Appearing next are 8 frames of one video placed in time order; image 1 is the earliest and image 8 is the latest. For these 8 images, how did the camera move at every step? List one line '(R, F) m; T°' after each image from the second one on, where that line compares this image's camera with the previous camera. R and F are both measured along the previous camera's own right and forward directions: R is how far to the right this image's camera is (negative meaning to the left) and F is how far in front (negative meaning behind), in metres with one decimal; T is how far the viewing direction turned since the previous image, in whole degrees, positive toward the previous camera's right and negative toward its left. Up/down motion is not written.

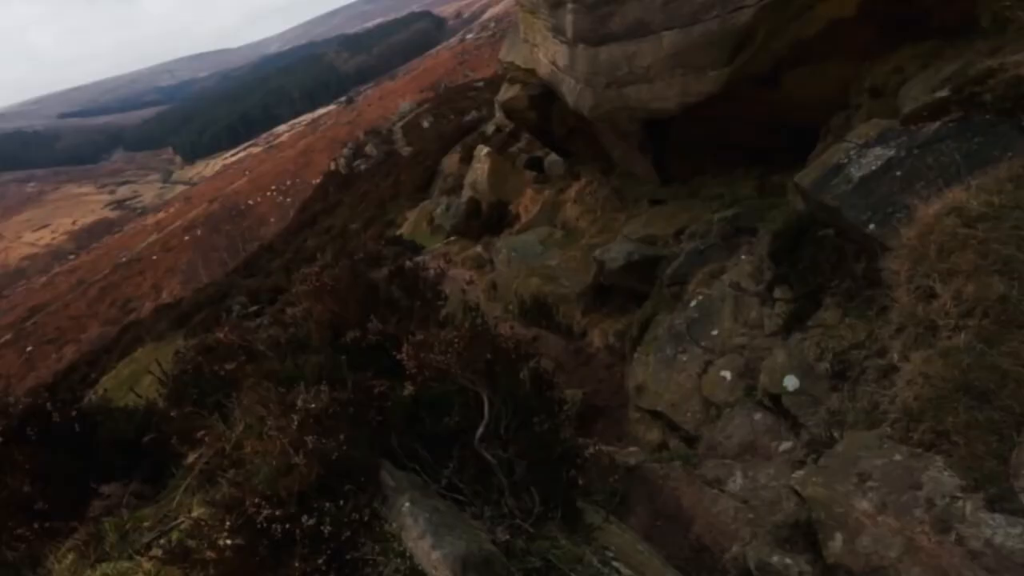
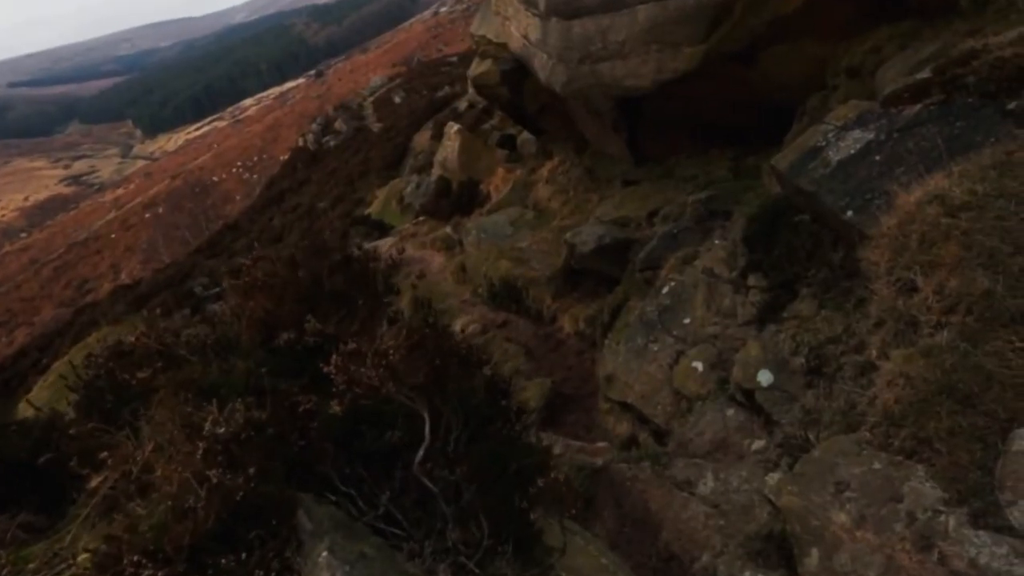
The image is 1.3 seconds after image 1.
(+0.1, +0.4) m; +3°
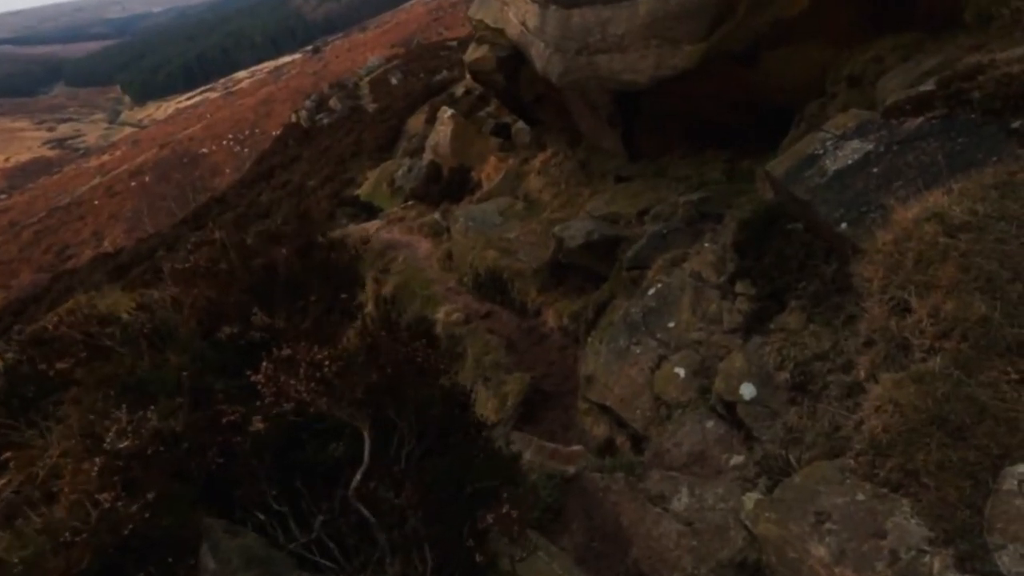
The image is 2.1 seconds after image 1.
(+0.1, +0.3) m; +1°
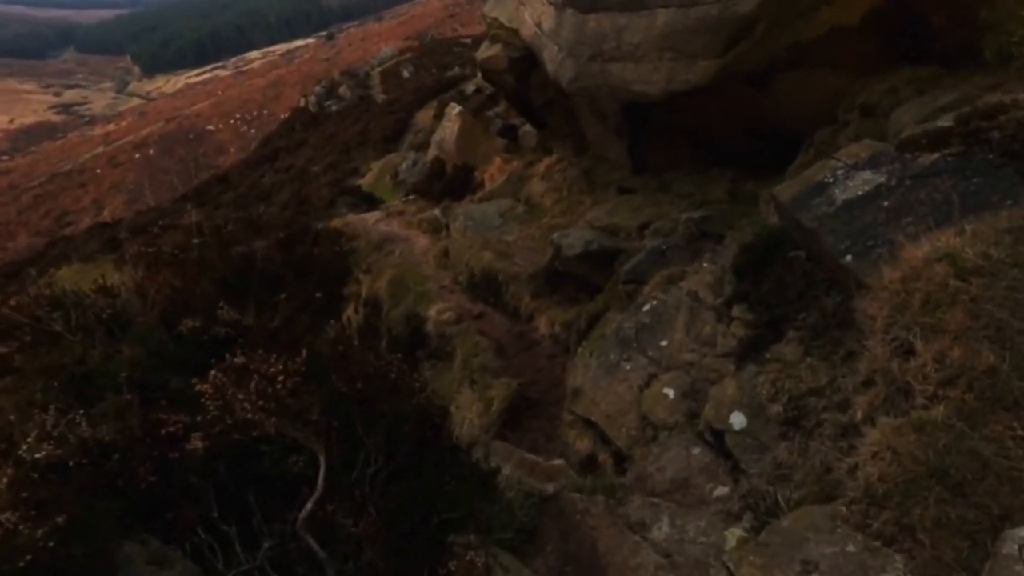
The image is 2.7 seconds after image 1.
(0.0, +0.2) m; 0°
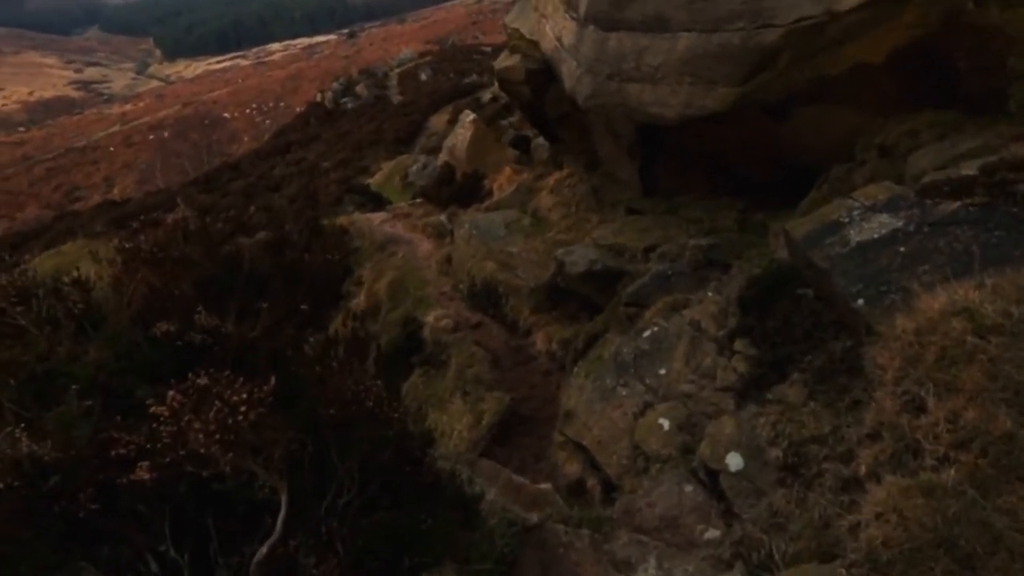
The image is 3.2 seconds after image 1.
(0.0, +0.2) m; 0°
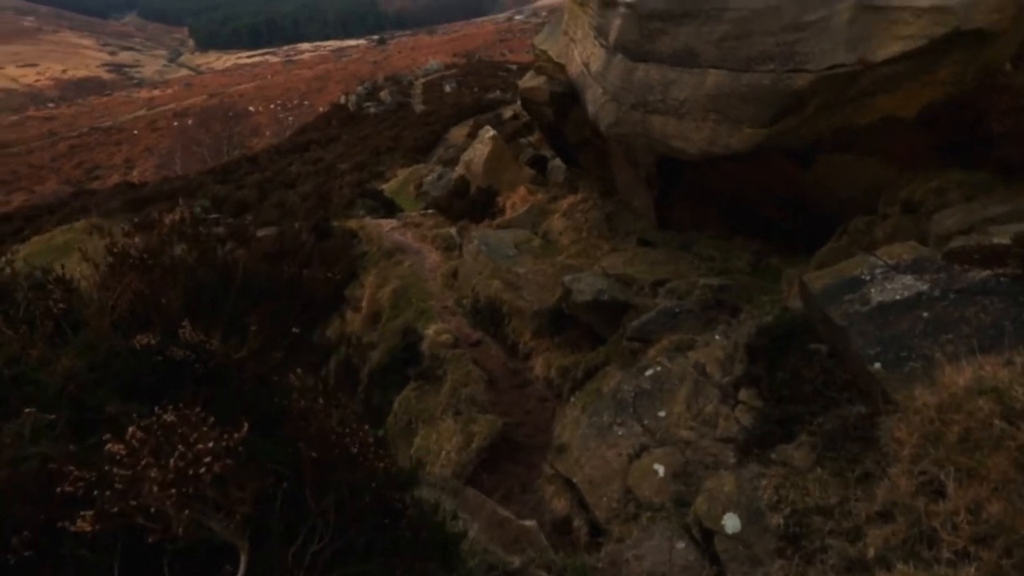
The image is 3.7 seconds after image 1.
(0.0, +0.2) m; -1°
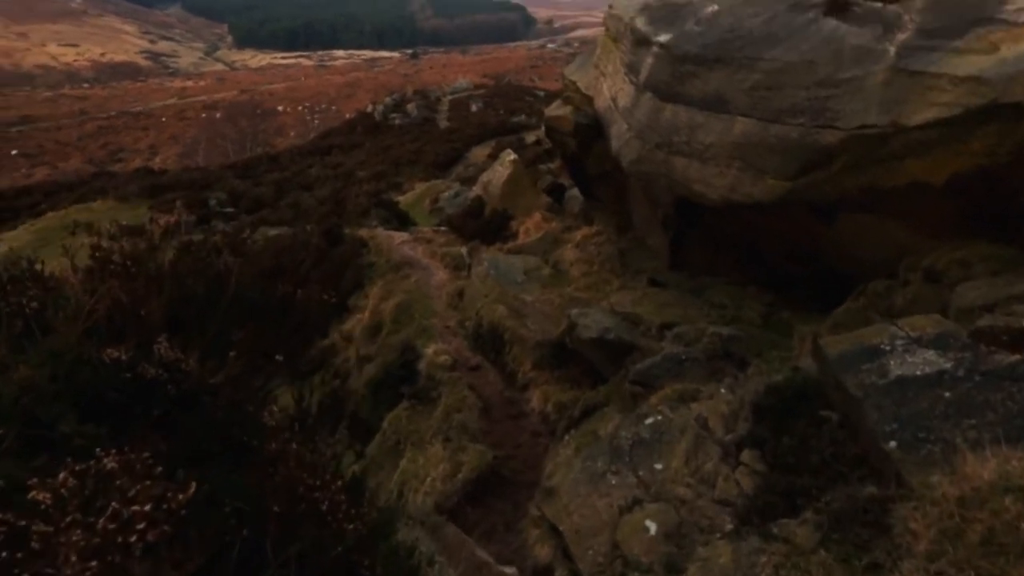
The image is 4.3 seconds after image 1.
(0.0, +0.2) m; -1°
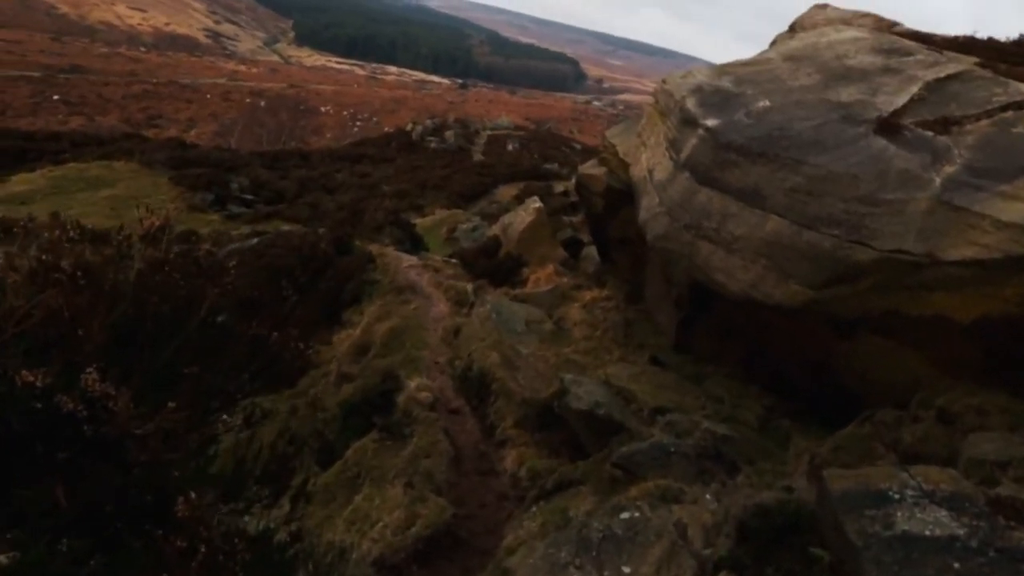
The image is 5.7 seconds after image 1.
(0.0, +0.4) m; -1°
